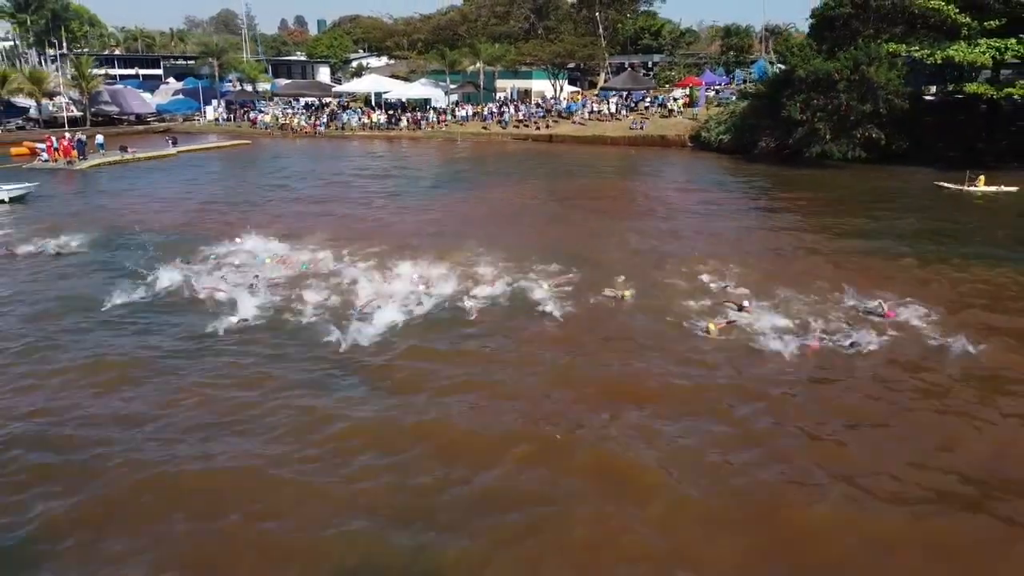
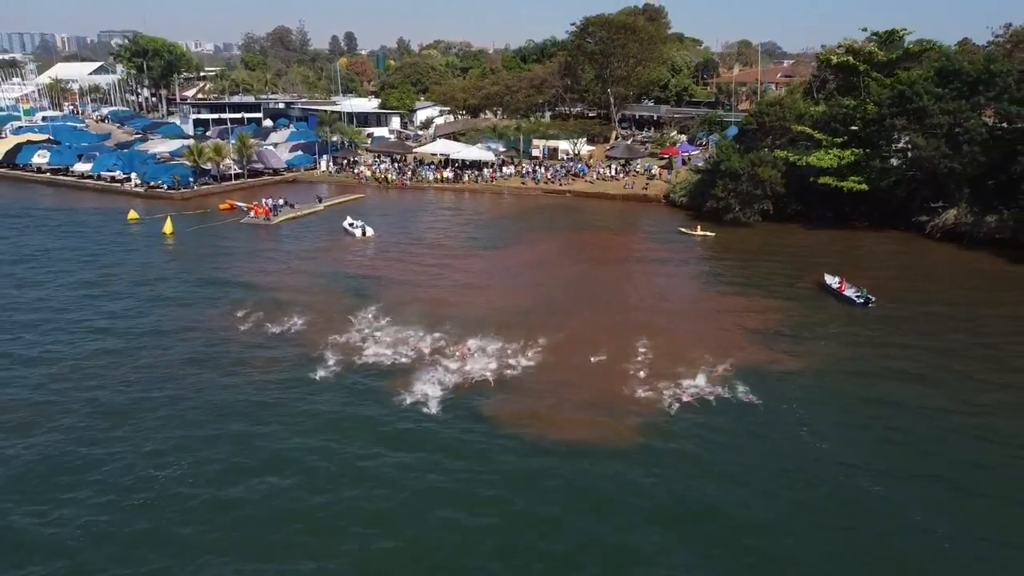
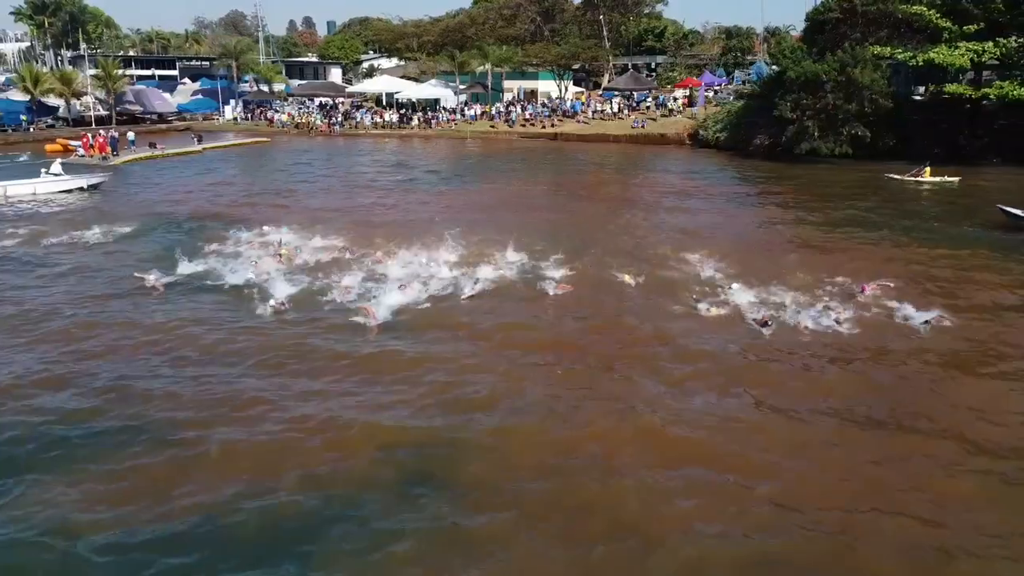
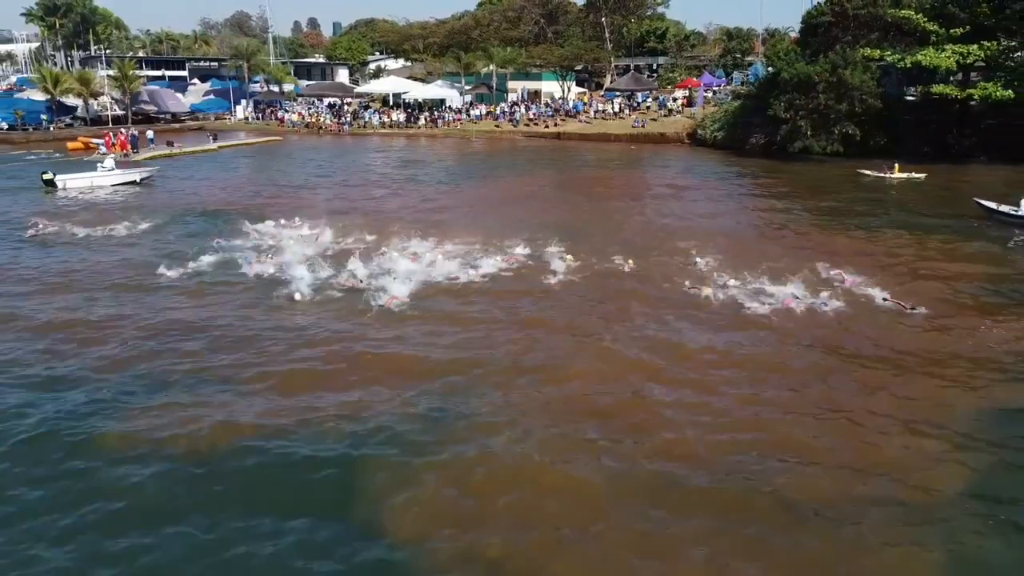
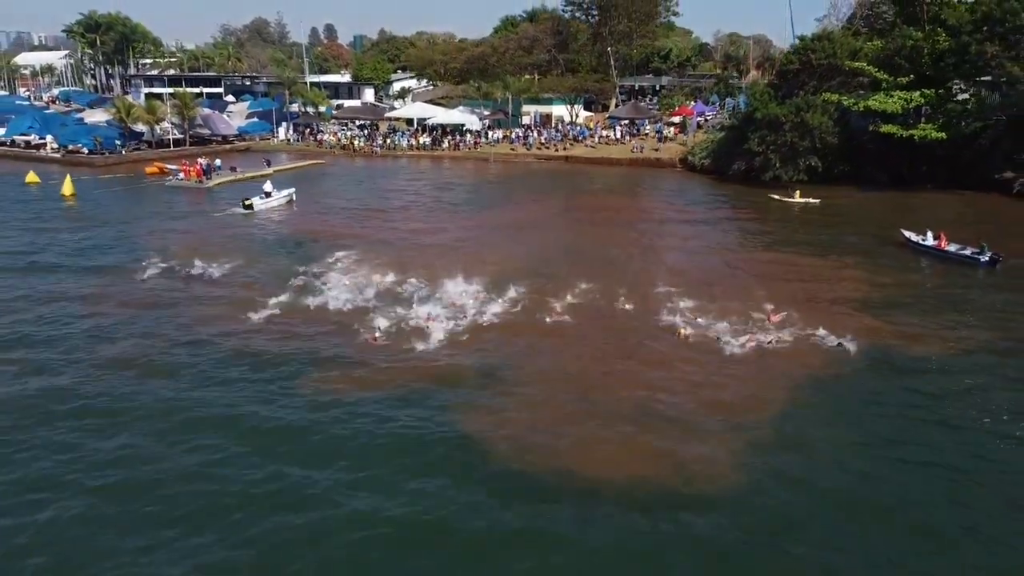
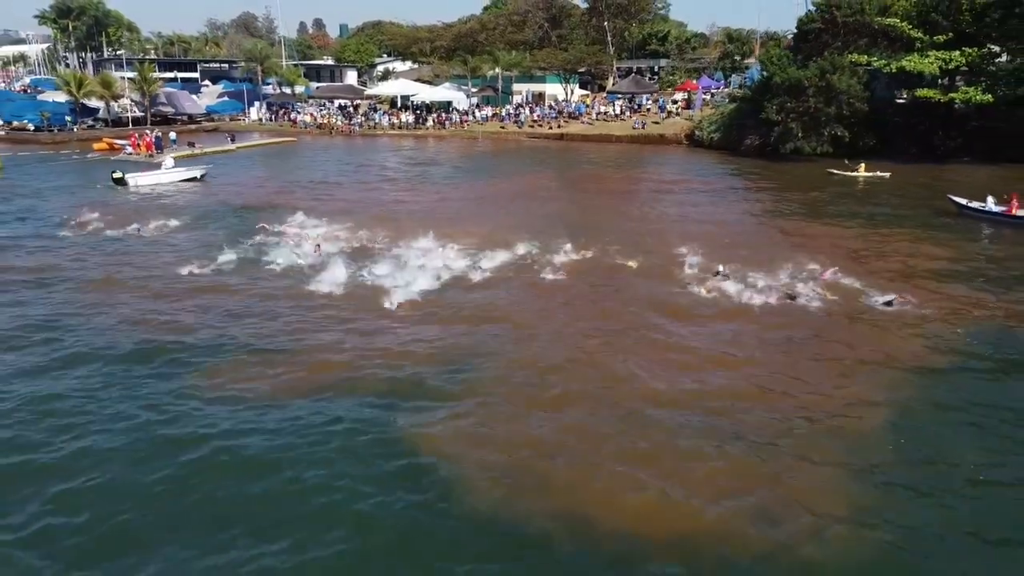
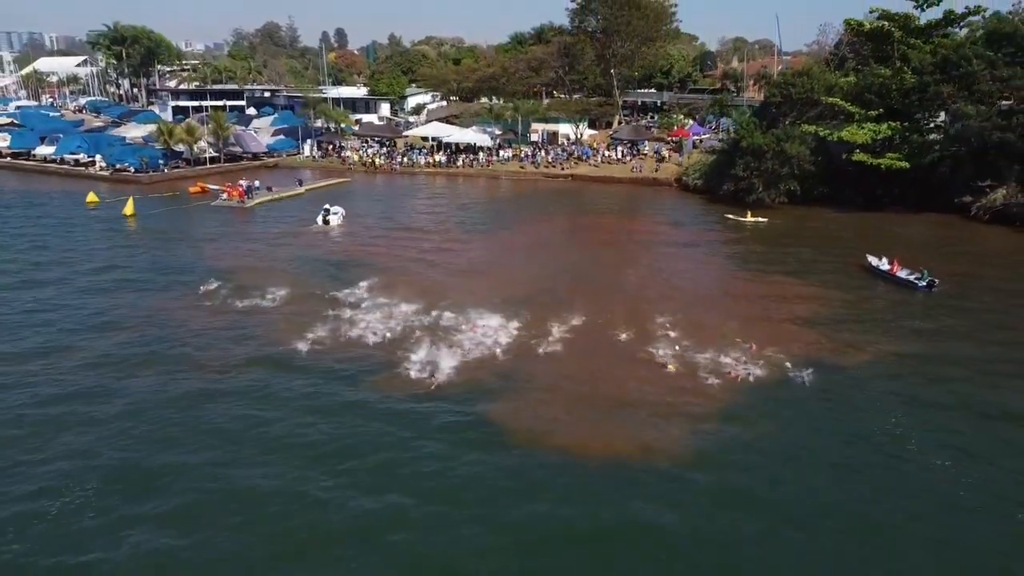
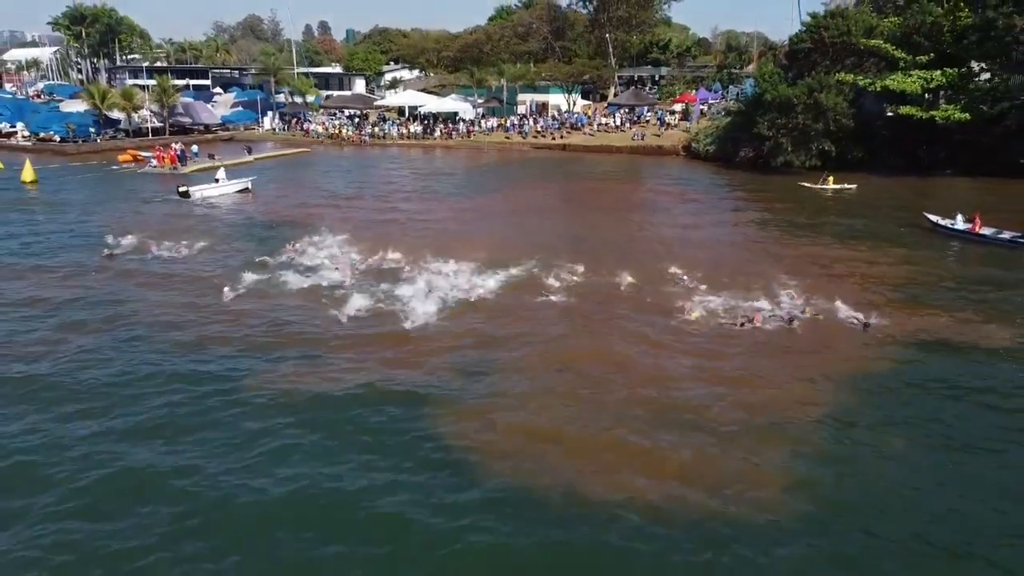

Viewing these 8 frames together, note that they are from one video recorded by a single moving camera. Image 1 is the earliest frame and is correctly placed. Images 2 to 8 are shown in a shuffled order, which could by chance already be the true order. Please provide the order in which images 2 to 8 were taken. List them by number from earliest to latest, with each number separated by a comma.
3, 4, 6, 8, 5, 7, 2
